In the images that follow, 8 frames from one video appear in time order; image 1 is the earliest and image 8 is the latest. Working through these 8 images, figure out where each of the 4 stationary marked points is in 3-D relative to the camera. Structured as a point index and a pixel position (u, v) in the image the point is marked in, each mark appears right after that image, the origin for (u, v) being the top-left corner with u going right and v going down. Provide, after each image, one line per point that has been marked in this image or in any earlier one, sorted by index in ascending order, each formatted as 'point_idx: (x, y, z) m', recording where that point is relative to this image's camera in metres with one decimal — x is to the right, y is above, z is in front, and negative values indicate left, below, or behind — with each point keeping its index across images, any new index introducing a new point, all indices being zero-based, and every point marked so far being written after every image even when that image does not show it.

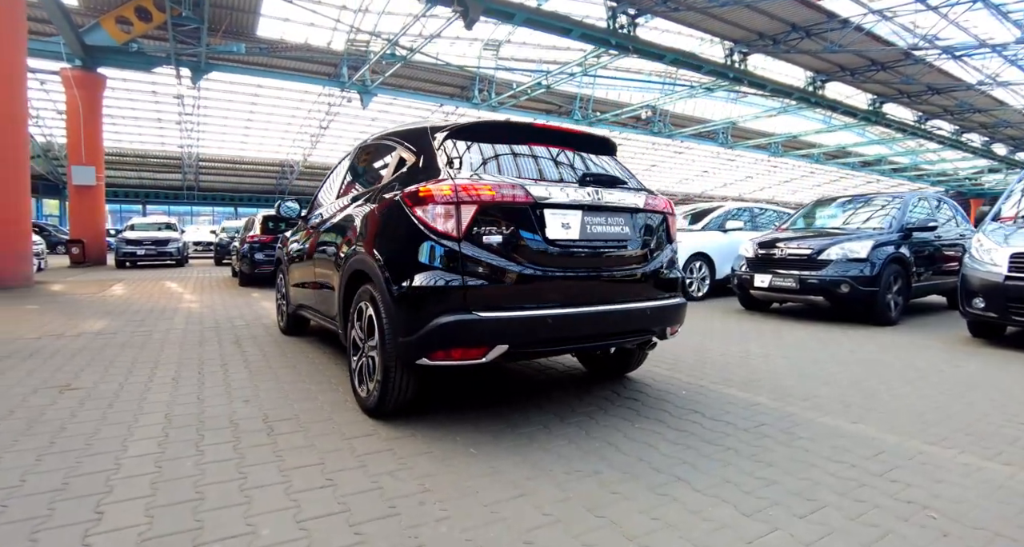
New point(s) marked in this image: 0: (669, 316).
0: (+0.9, -0.2, +3.0) m
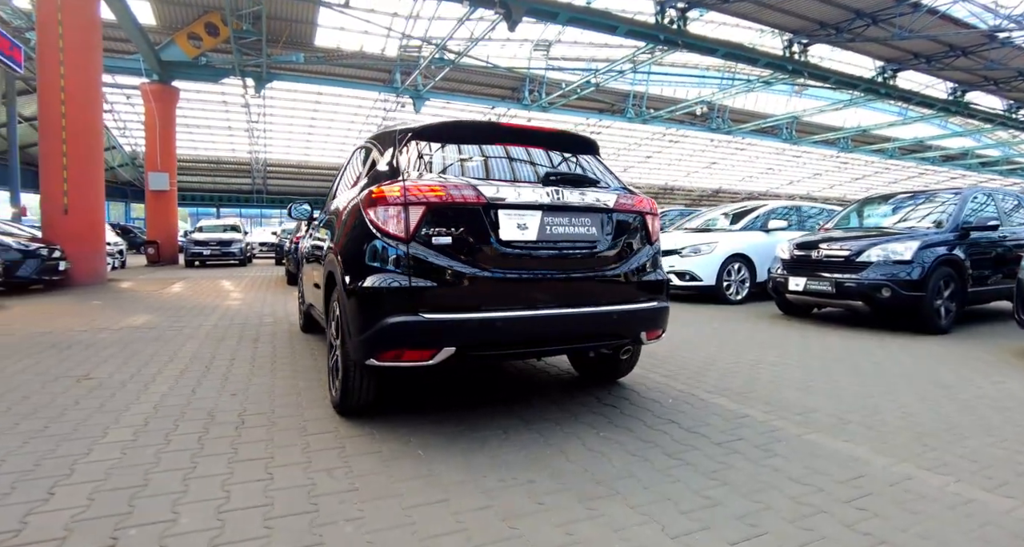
0: (+0.7, -0.3, +2.9) m
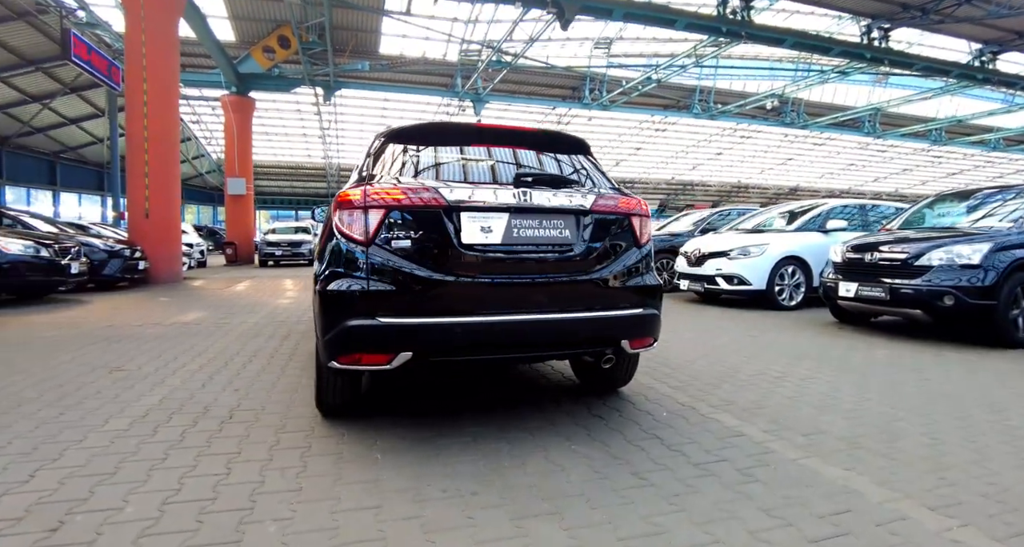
0: (+0.6, -0.3, +2.7) m
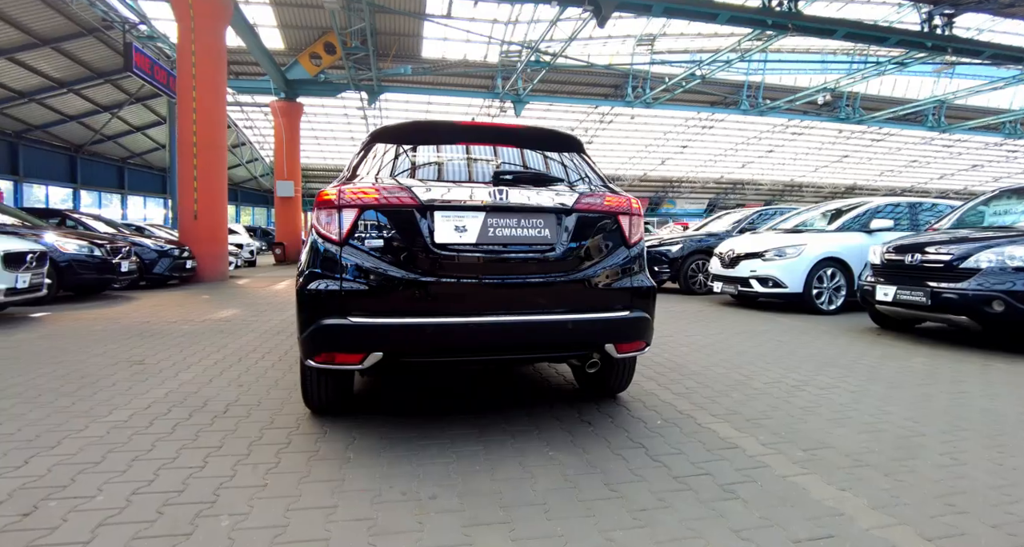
0: (+0.5, -0.3, +2.6) m
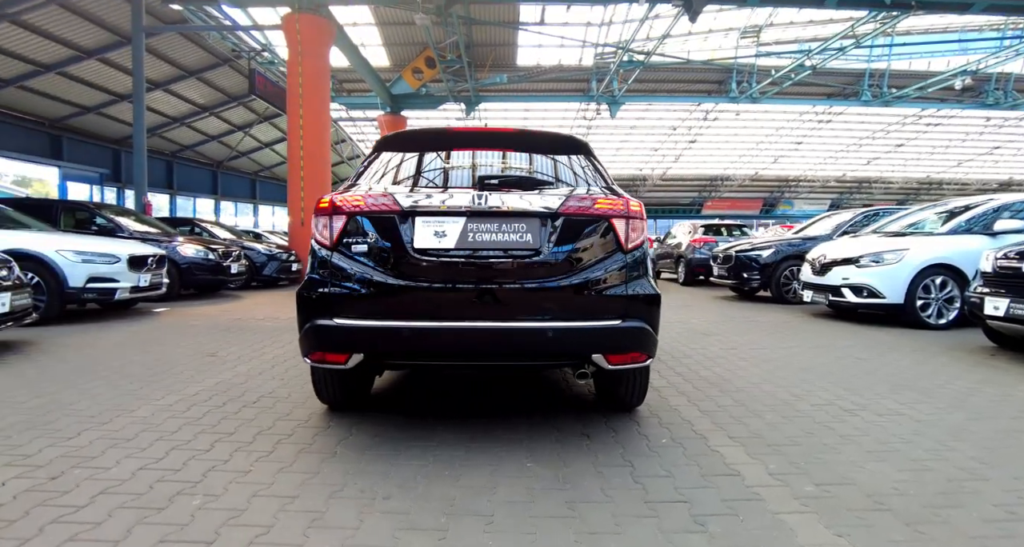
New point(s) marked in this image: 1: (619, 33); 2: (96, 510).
0: (+0.4, -0.3, +2.5) m
1: (+4.0, +9.1, +19.5) m
2: (-1.6, -0.9, +2.0) m
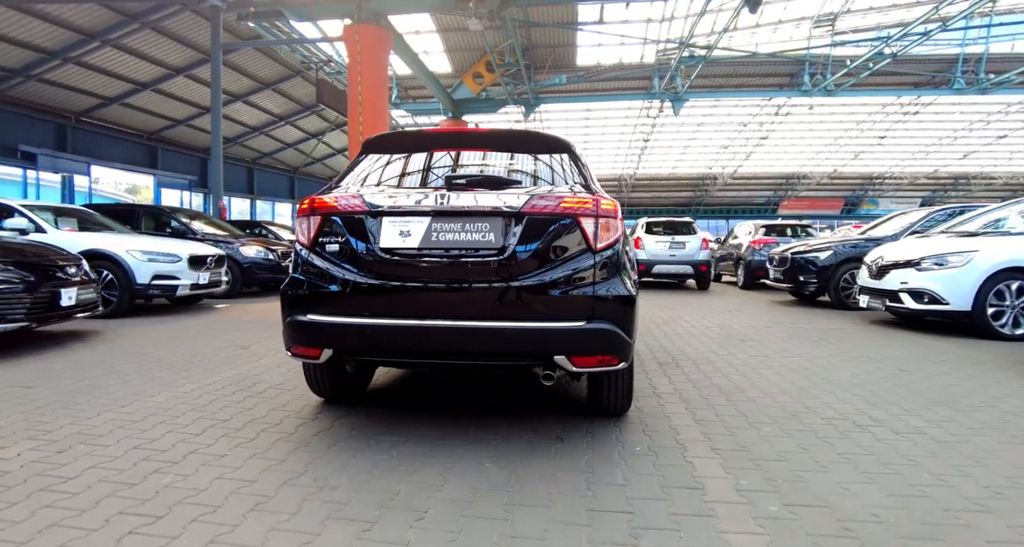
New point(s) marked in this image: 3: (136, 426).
0: (+0.3, -0.3, +2.4) m
1: (+6.0, +9.1, +18.9) m
2: (-1.8, -0.9, +2.2) m
3: (-2.0, -0.8, +2.8) m
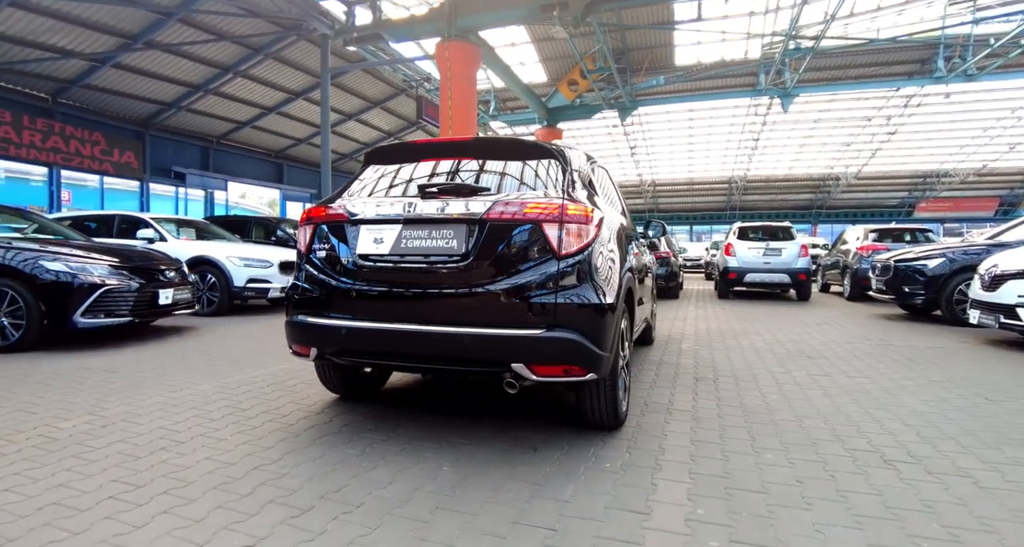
0: (+0.1, -0.4, +2.4) m
1: (+9.0, +8.7, +17.6) m
2: (-2.0, -0.9, +2.5) m
3: (-2.1, -0.9, +3.2) m
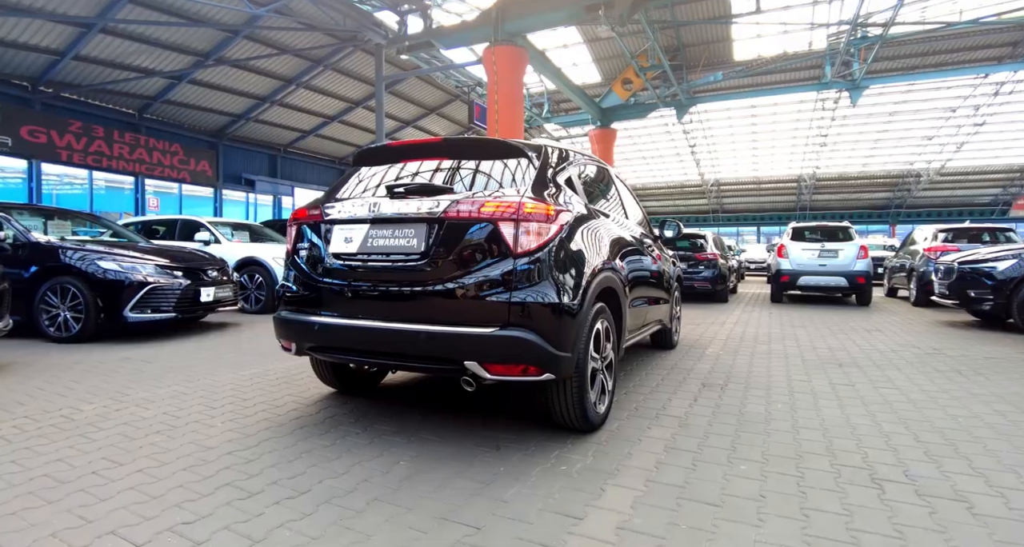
0: (-0.1, -0.3, +2.4) m
1: (+10.5, +8.6, +16.5) m
2: (-2.2, -0.9, +2.8) m
3: (-2.2, -0.9, +3.4) m
